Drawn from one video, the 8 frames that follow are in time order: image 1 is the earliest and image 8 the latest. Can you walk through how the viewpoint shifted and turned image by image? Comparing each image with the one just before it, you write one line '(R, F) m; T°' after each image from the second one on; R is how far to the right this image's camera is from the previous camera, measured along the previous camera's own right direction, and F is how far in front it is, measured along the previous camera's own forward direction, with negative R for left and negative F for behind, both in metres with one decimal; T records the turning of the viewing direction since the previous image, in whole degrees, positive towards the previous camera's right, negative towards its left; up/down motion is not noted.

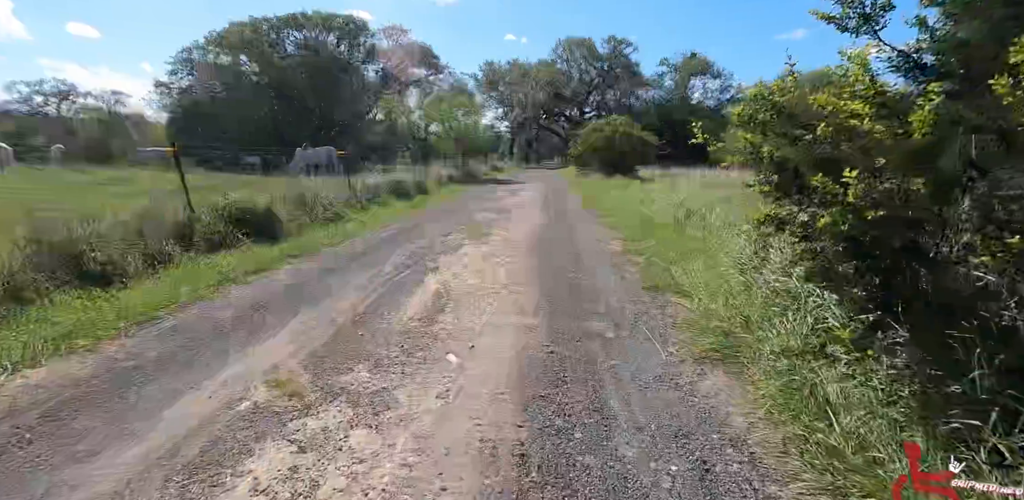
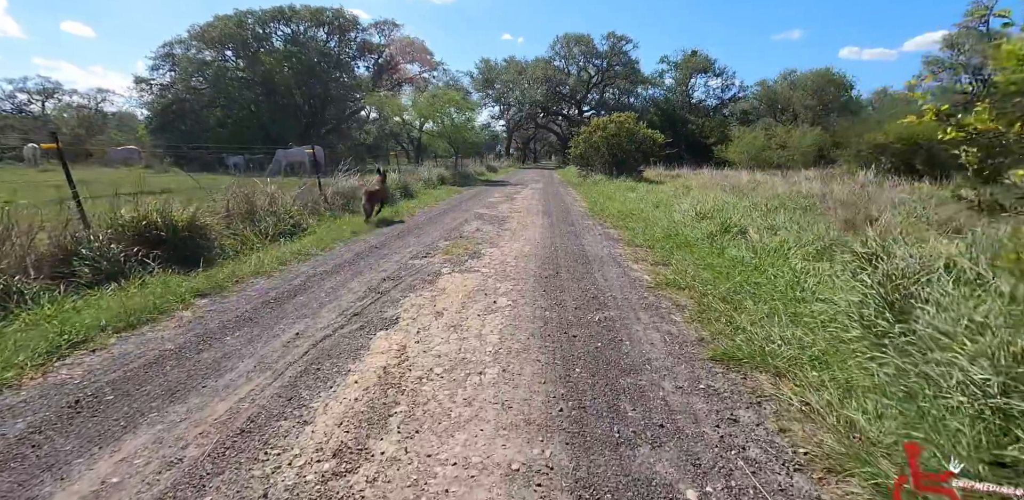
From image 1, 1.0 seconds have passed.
(0.0, +1.8) m; 0°
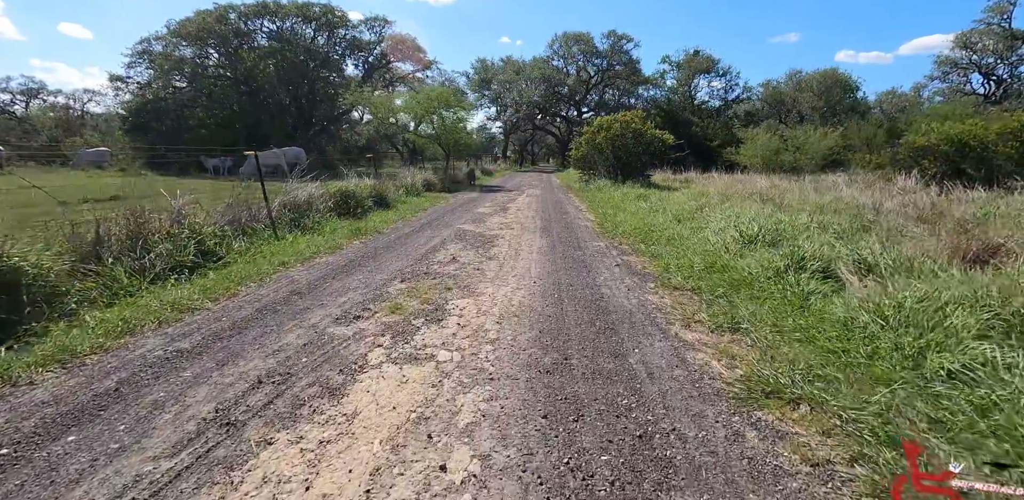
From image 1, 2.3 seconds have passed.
(+0.1, +2.3) m; 0°
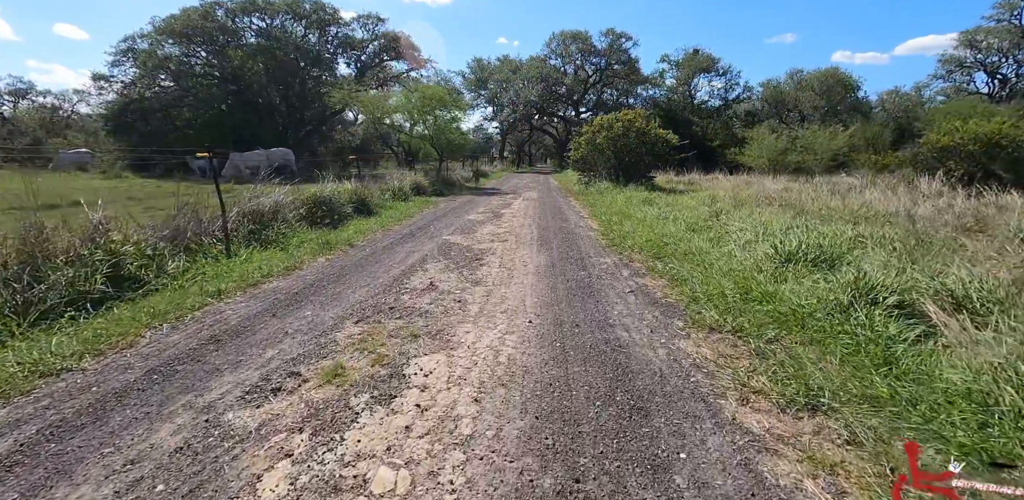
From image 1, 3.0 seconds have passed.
(+0.1, +1.2) m; 0°
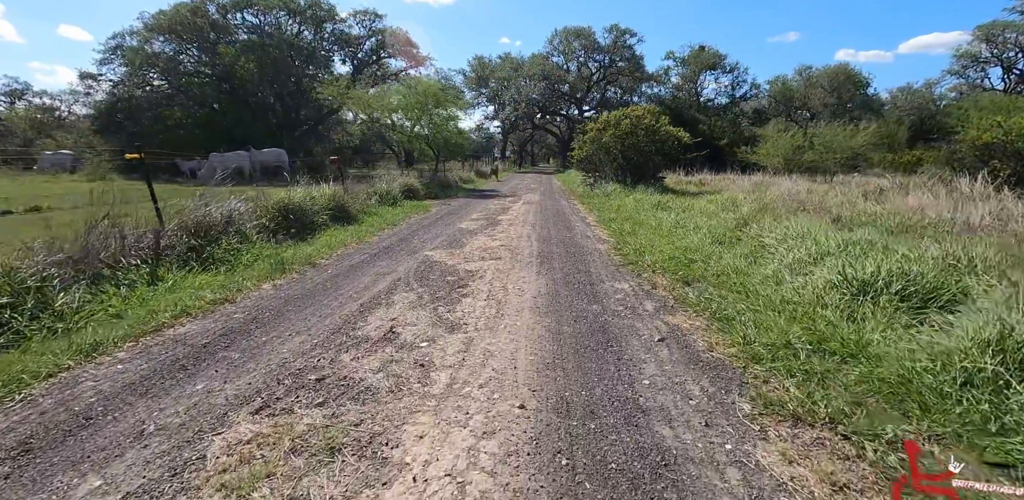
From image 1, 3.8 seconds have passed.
(+0.1, +1.4) m; 0°
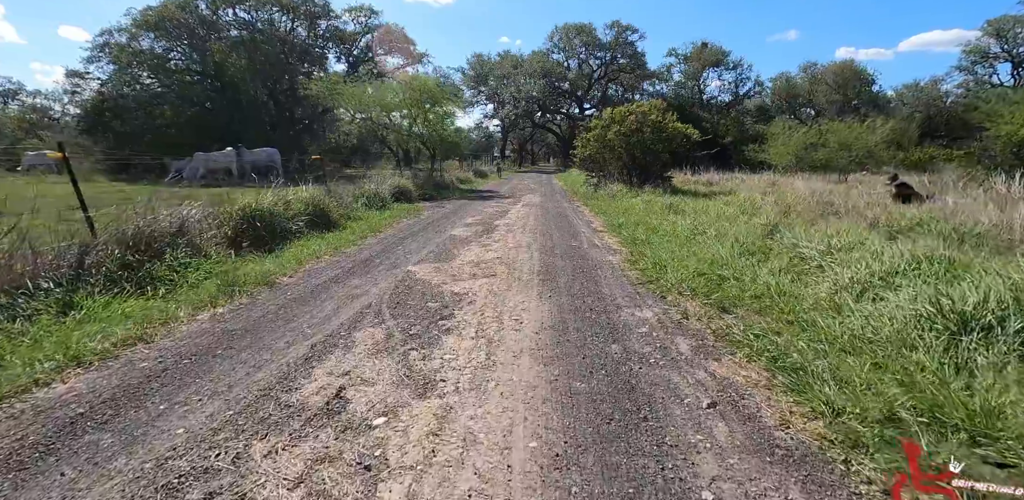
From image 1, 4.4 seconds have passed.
(0.0, +1.1) m; 0°
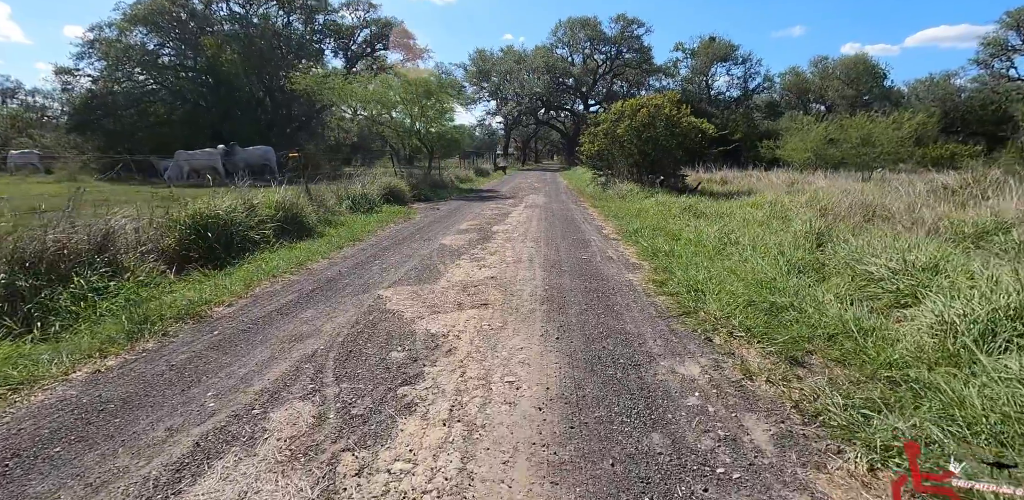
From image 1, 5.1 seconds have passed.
(+0.1, +1.3) m; 0°
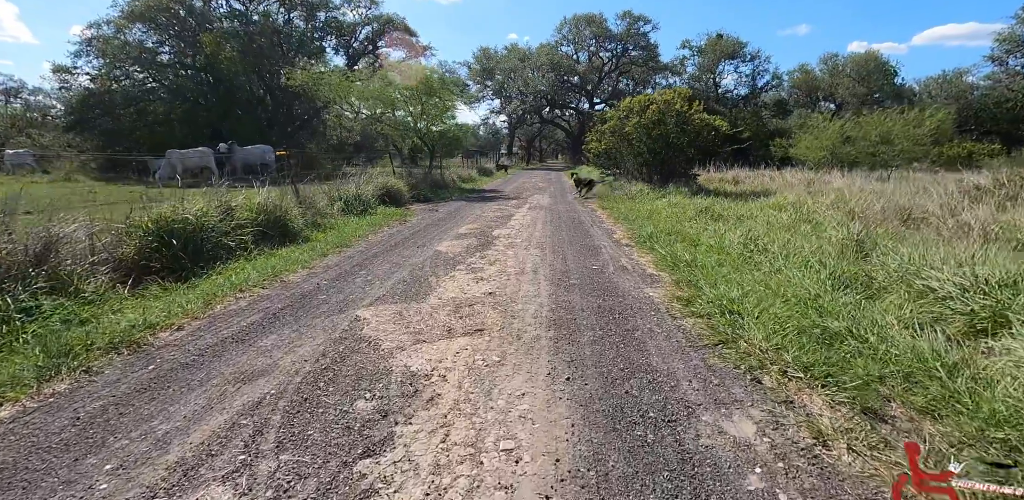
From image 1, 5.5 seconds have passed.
(0.0, +0.8) m; -1°
